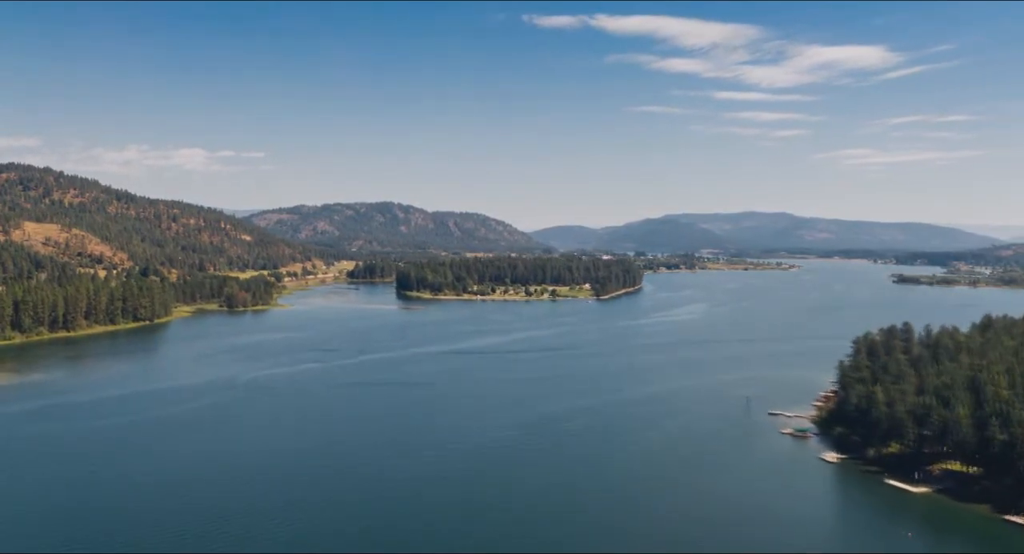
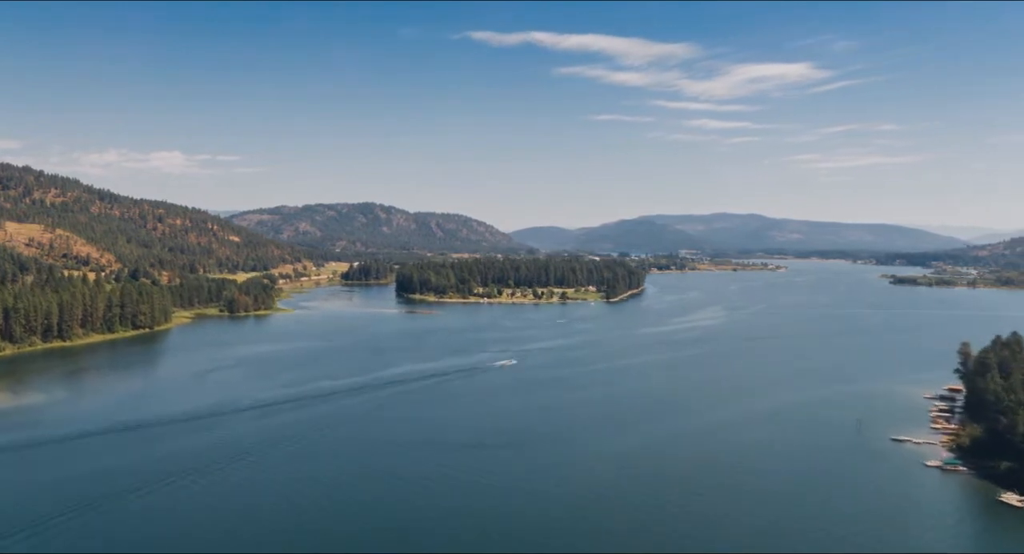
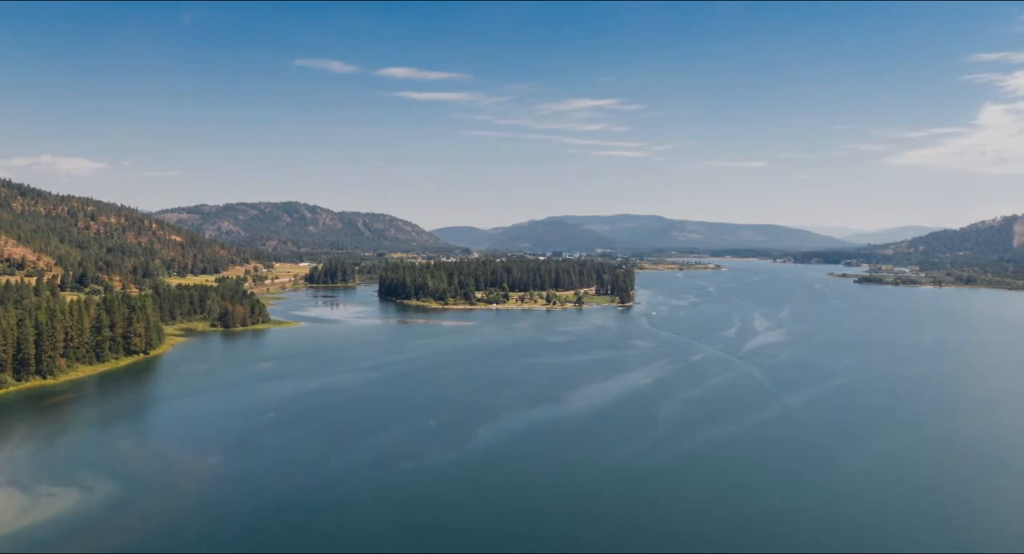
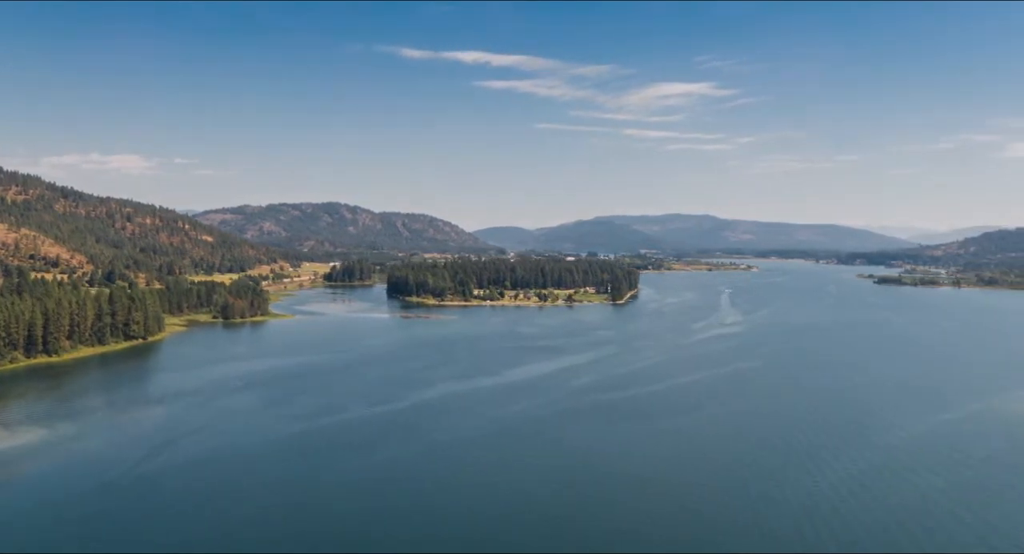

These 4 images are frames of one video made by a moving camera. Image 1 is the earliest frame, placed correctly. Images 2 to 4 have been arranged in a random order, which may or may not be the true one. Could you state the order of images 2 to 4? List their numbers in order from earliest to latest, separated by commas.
2, 4, 3
